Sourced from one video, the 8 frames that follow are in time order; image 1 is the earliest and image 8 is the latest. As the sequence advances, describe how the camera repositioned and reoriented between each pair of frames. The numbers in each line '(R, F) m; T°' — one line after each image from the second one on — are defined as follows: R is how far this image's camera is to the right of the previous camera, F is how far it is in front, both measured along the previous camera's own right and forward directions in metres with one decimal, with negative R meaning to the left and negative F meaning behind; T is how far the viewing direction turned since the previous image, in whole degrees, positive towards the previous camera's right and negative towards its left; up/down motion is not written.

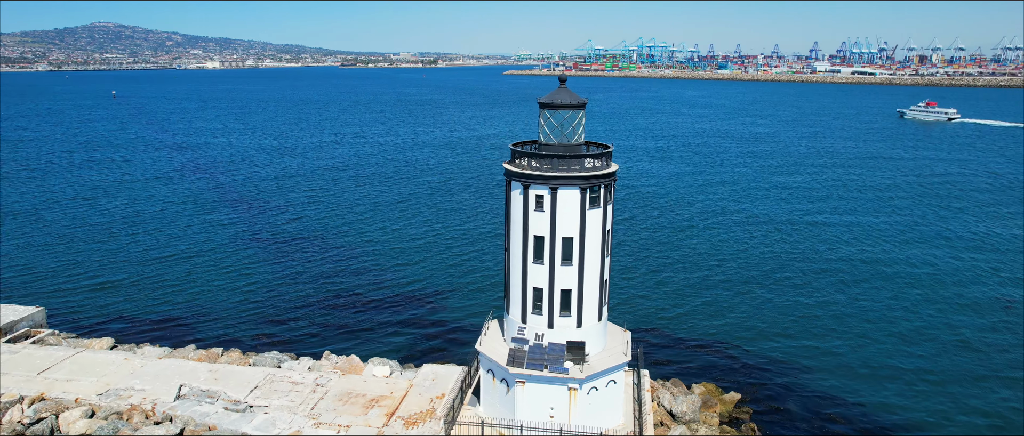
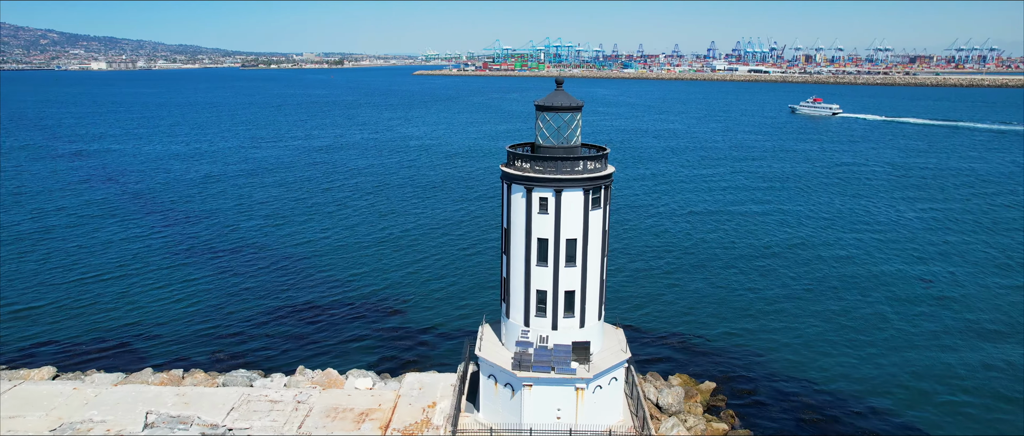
(-2.9, +0.3) m; +8°
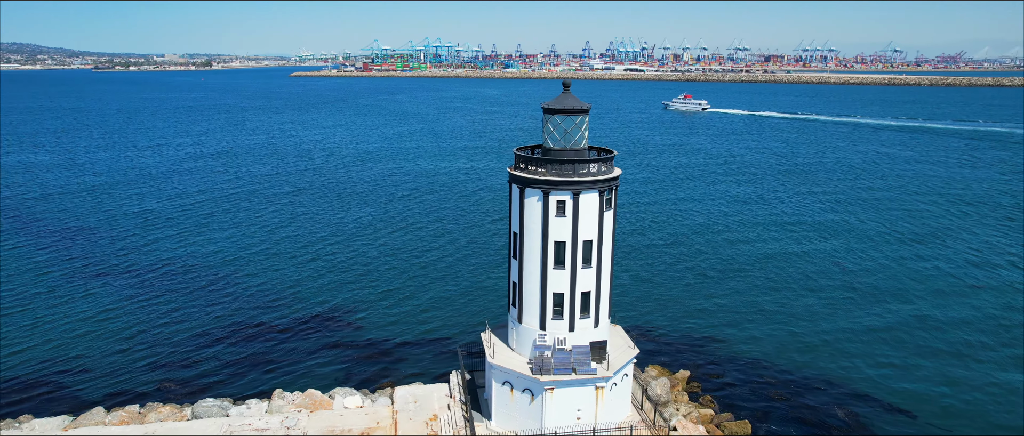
(-4.2, +0.6) m; +10°
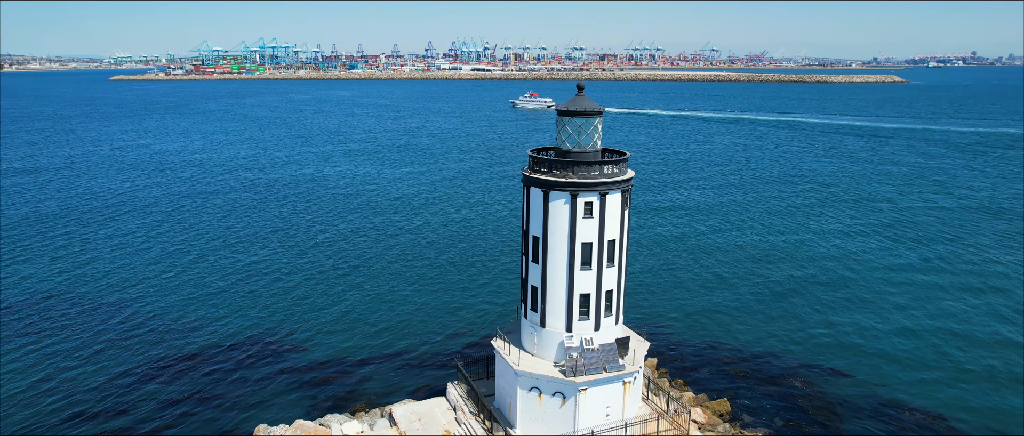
(-5.6, +0.9) m; +13°
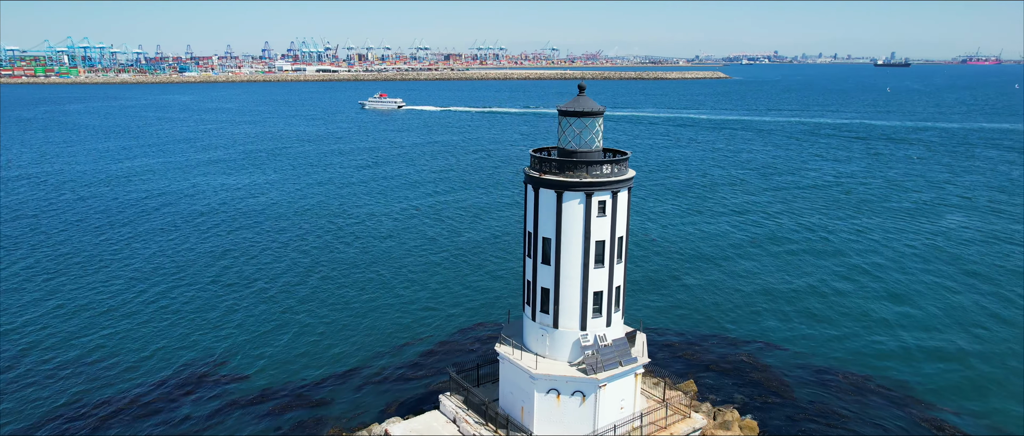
(-5.1, +0.9) m; +13°
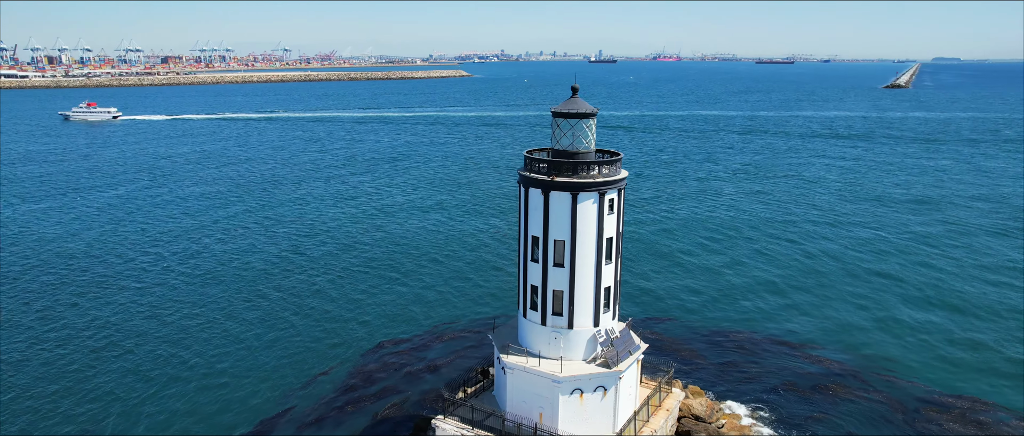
(-8.2, +2.1) m; +22°
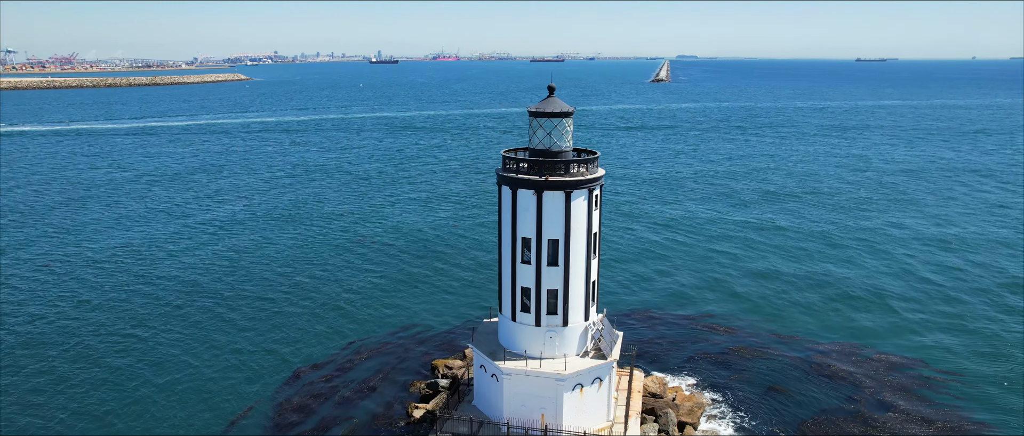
(-6.4, +1.4) m; +18°
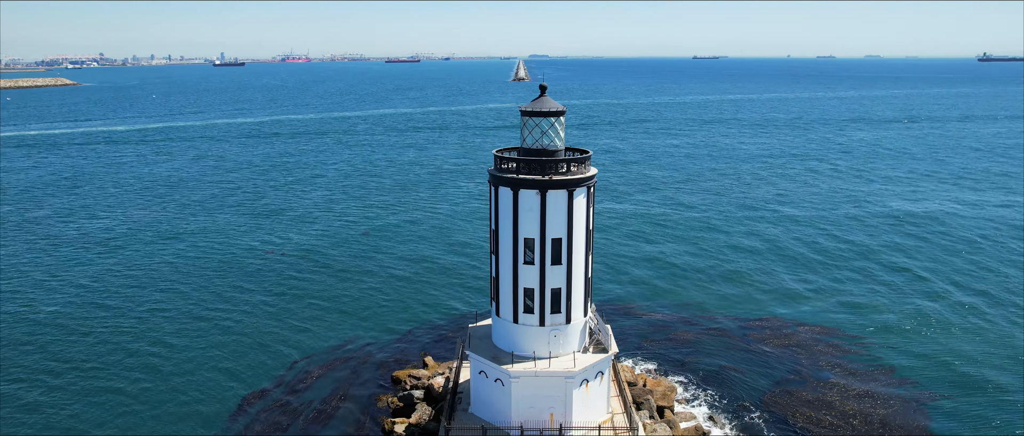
(-4.5, +0.7) m; +12°
